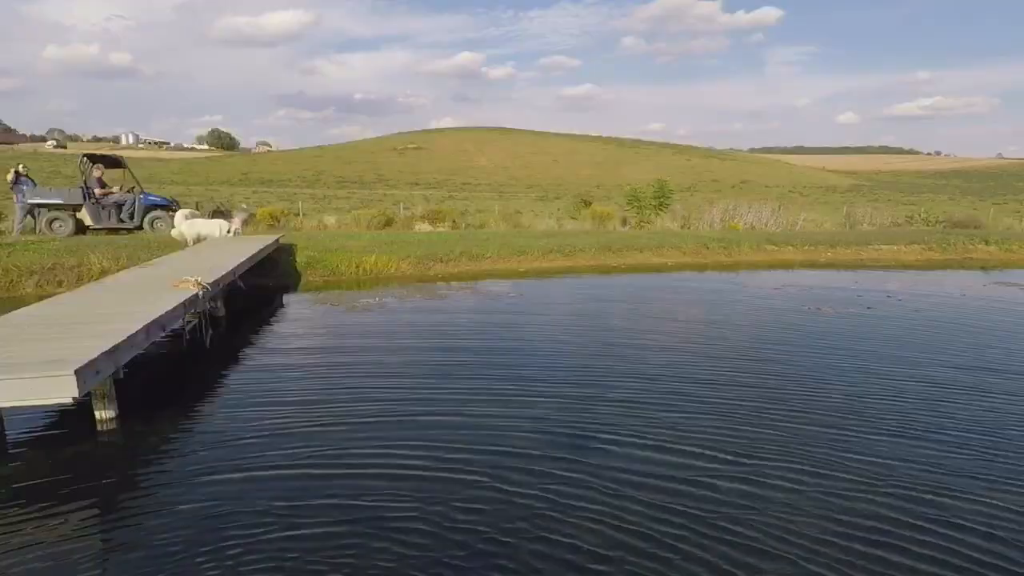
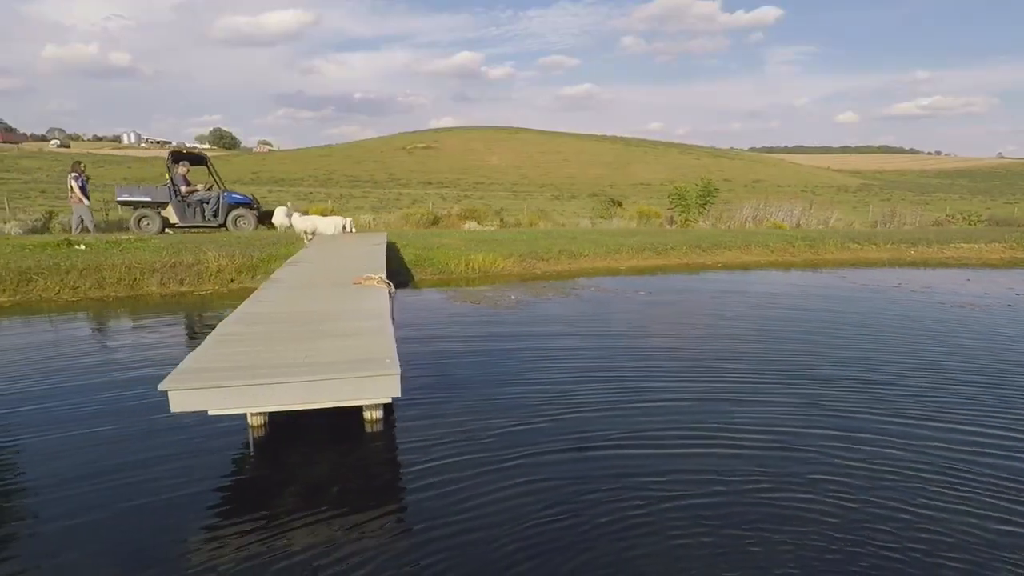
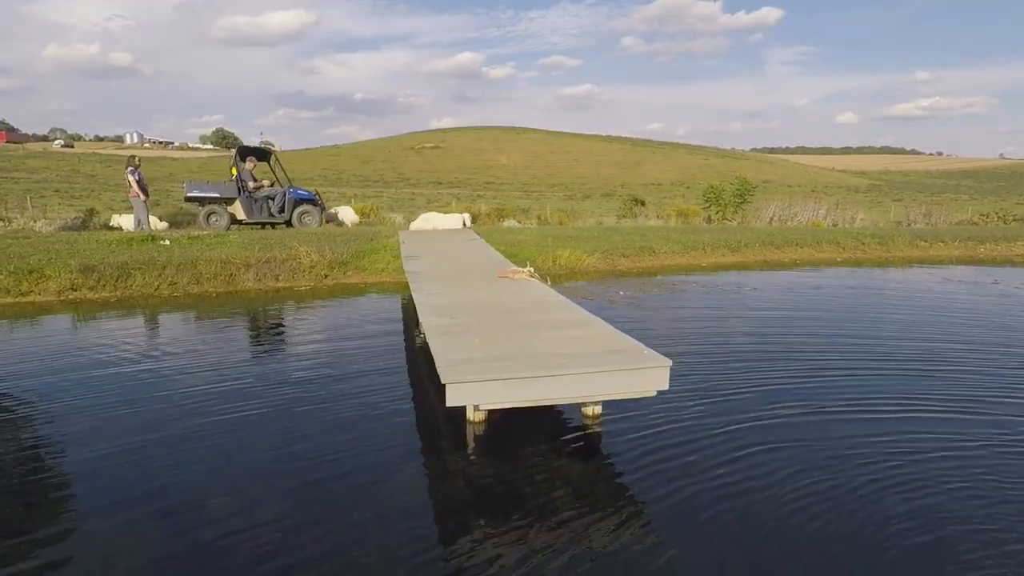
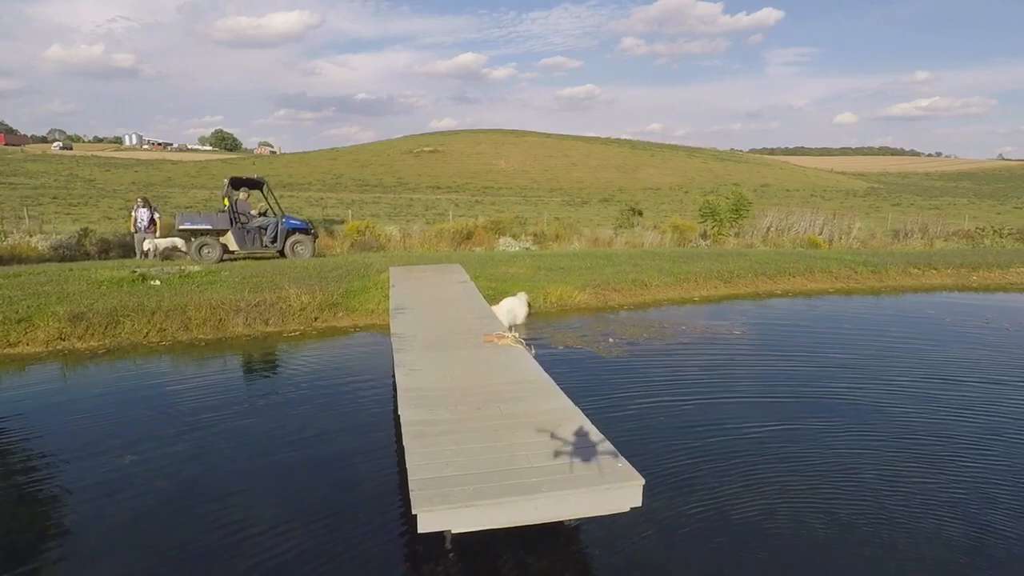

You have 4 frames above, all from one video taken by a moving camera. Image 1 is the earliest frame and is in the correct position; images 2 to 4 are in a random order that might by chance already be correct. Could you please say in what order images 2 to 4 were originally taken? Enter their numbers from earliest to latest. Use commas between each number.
2, 3, 4
